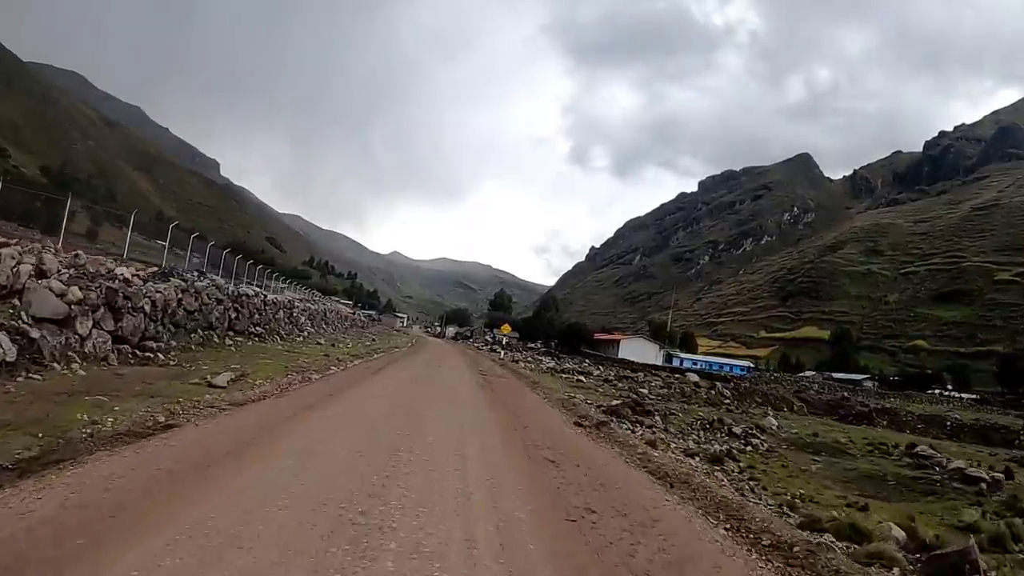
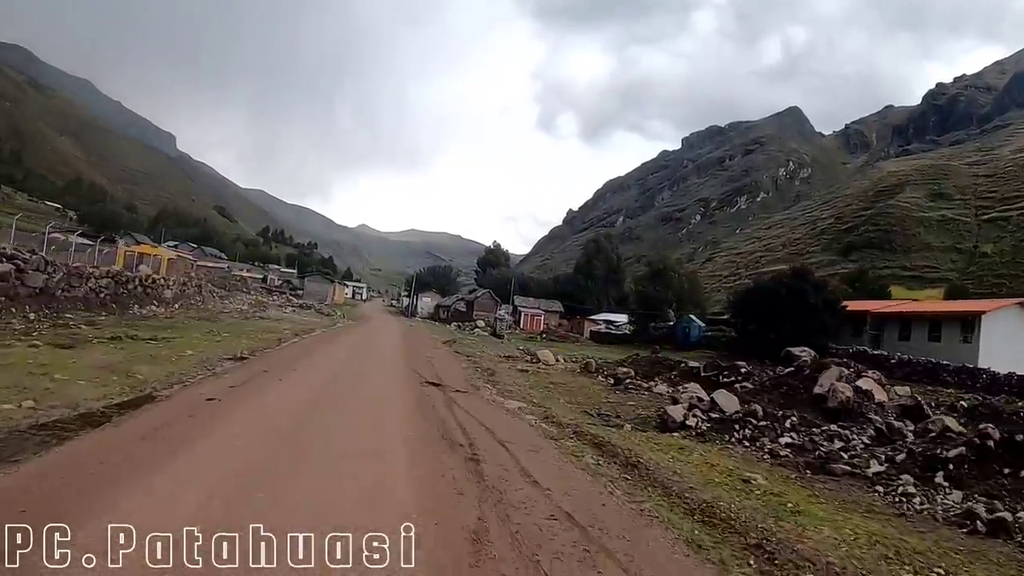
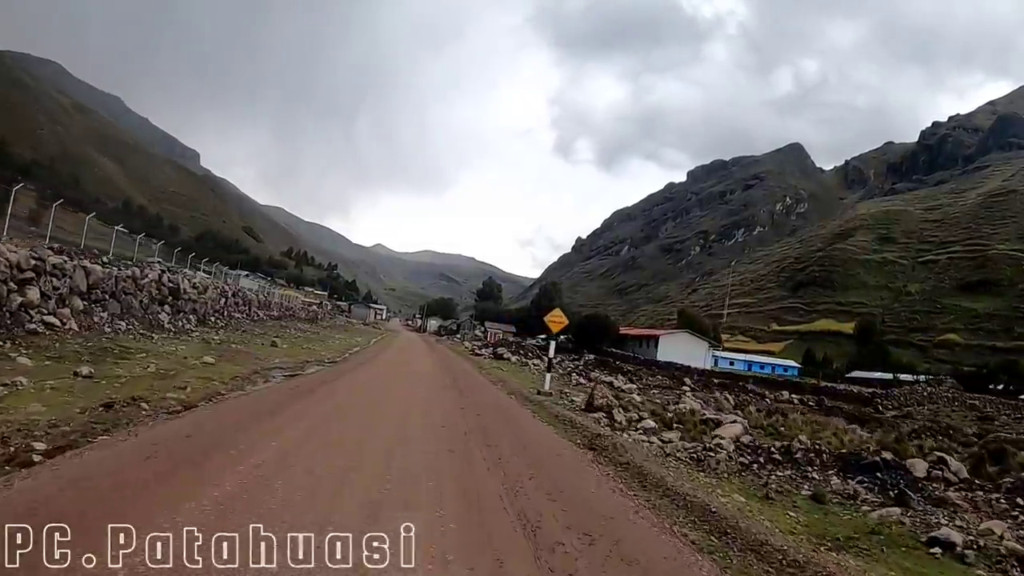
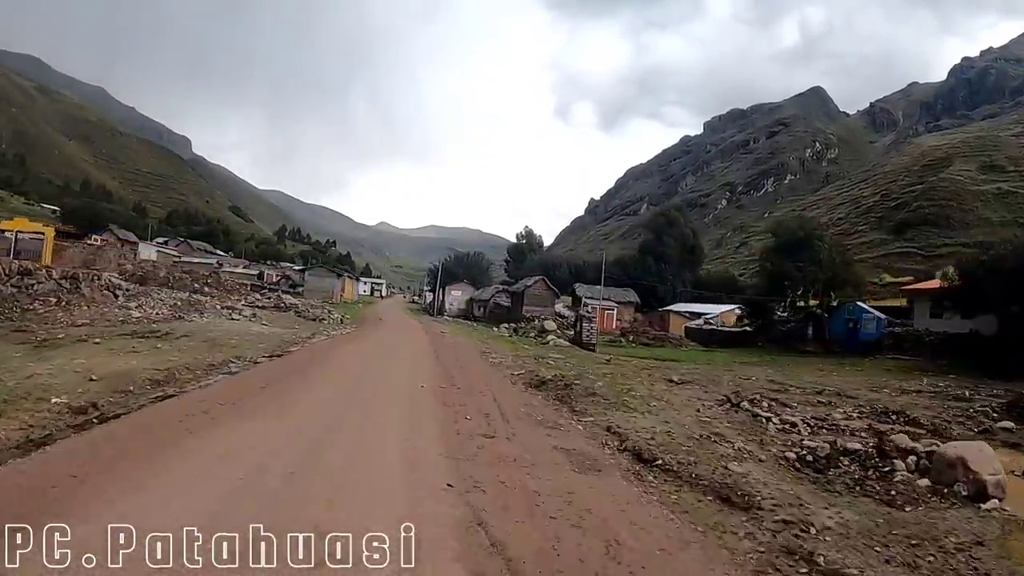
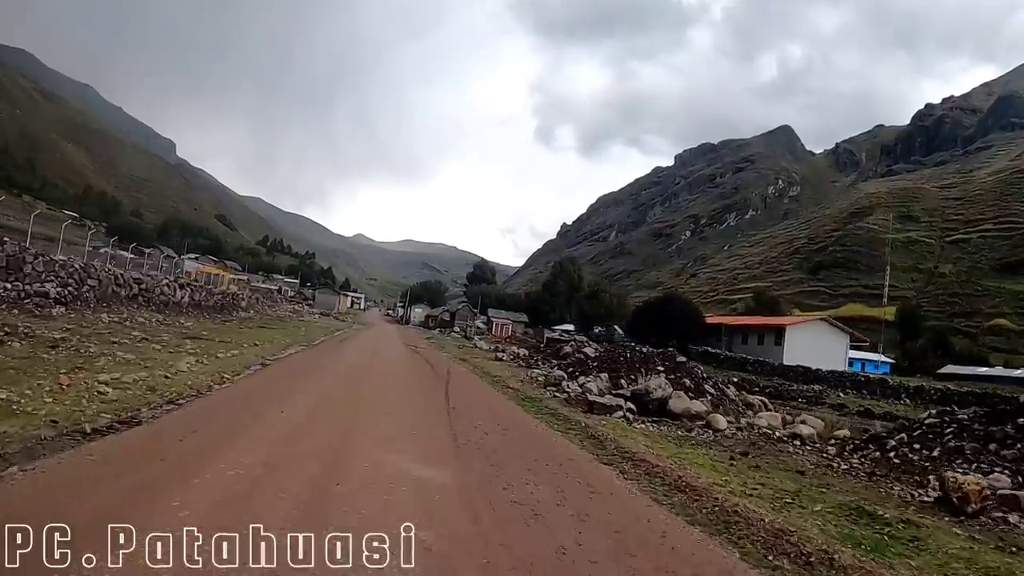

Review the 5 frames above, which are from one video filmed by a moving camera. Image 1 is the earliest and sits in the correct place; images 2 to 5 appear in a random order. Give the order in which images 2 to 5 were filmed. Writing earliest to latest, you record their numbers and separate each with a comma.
3, 5, 2, 4
